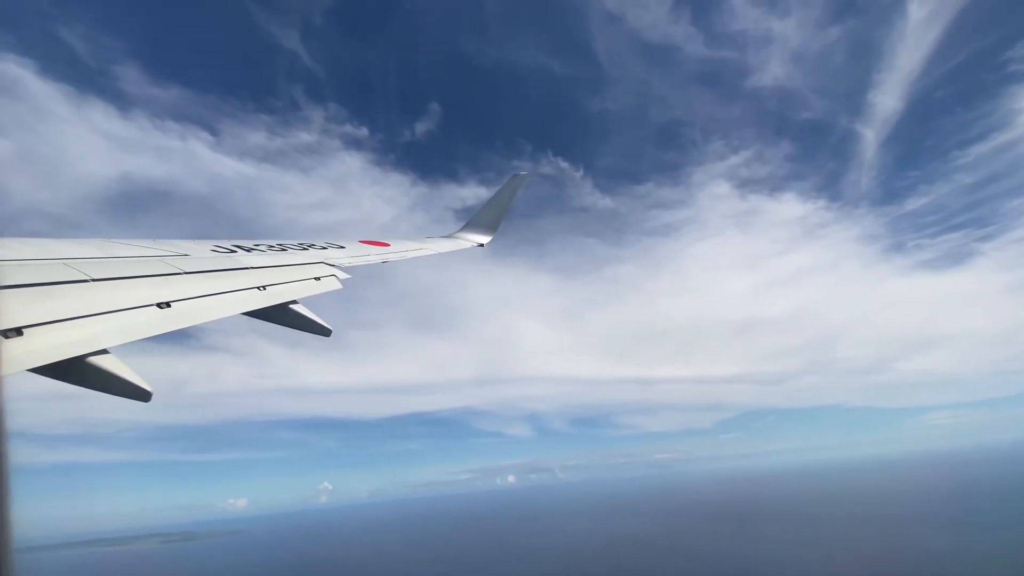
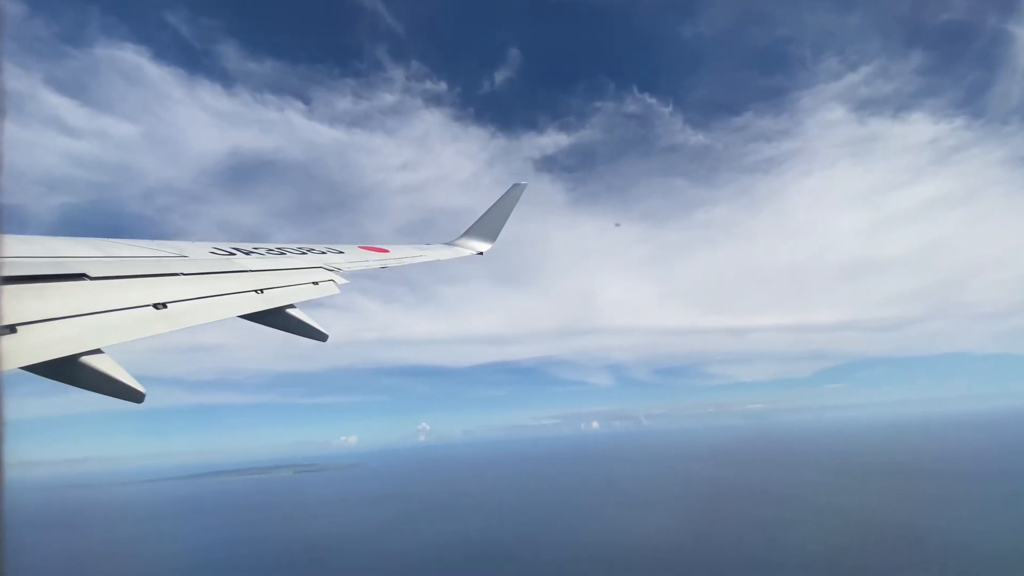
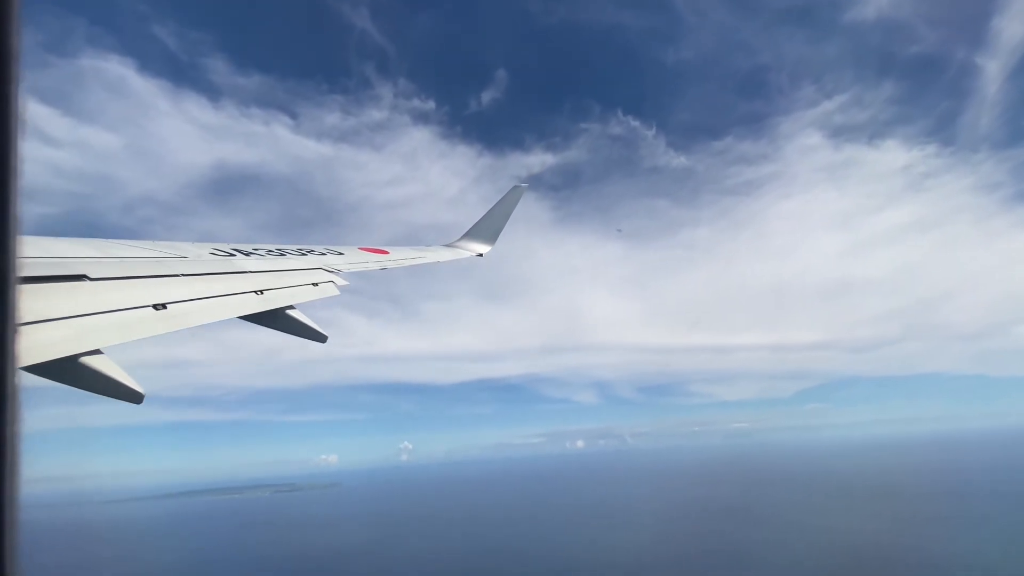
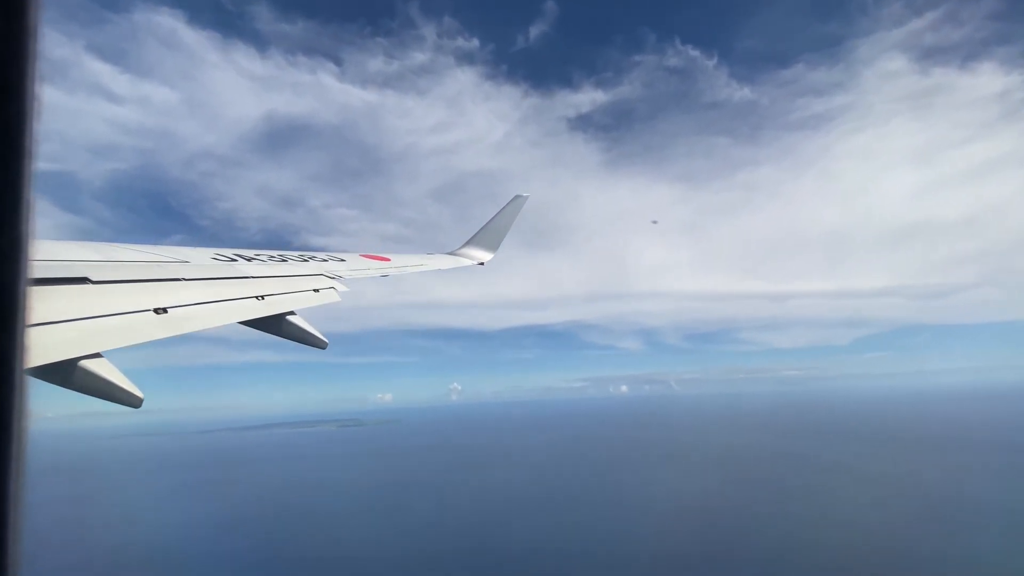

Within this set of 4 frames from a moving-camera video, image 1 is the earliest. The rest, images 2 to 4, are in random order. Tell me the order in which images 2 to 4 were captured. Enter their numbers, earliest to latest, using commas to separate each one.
3, 2, 4
